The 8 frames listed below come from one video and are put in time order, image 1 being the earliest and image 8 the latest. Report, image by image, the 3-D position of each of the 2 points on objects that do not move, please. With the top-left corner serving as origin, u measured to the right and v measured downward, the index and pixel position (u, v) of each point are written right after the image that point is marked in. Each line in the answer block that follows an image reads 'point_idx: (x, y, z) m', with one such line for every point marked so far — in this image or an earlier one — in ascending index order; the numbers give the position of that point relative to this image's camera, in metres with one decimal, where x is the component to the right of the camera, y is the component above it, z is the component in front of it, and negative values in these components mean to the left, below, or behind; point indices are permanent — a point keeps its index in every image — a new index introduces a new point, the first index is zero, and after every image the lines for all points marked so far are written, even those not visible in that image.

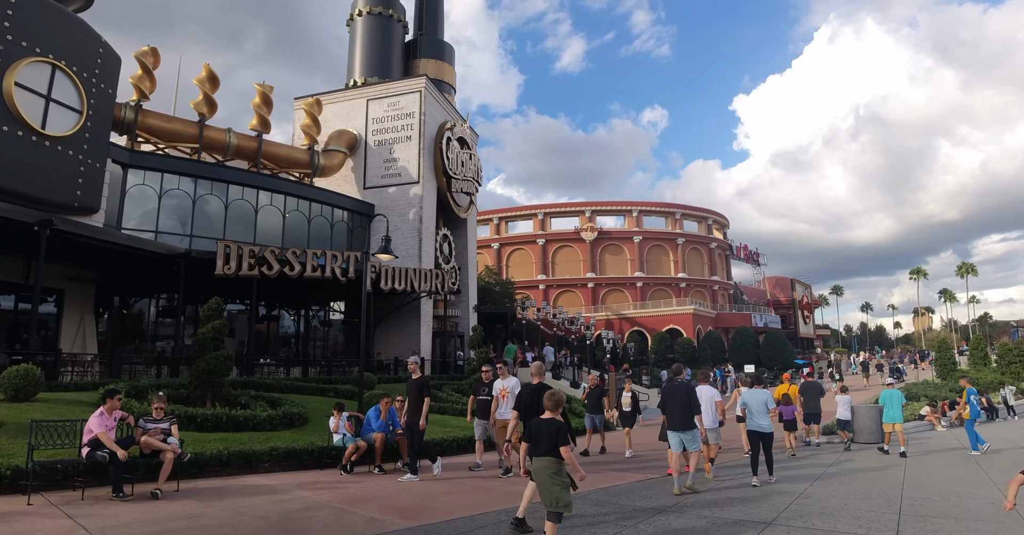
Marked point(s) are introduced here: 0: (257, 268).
0: (-8.0, 0.0, +18.8) m
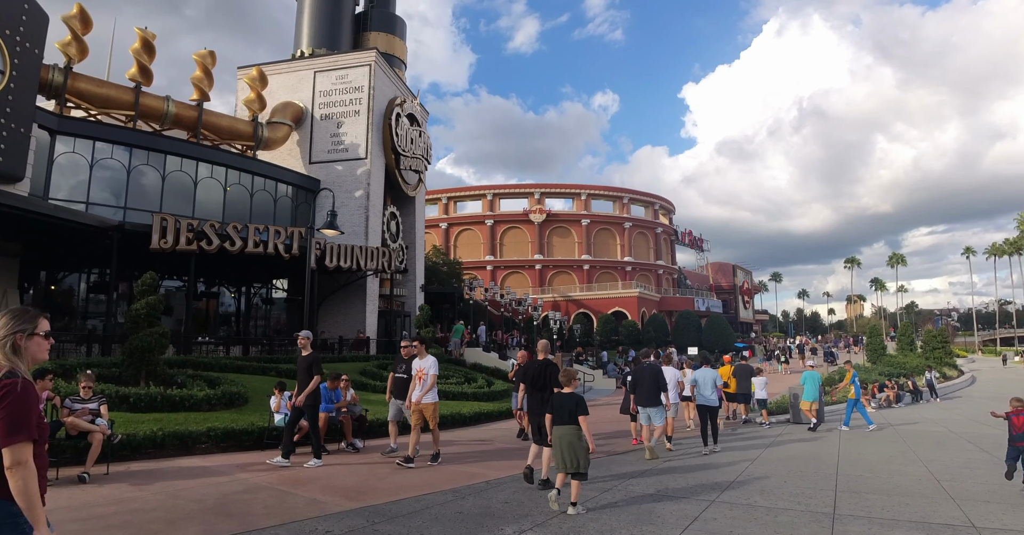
0: (-9.4, +0.7, +18.0) m
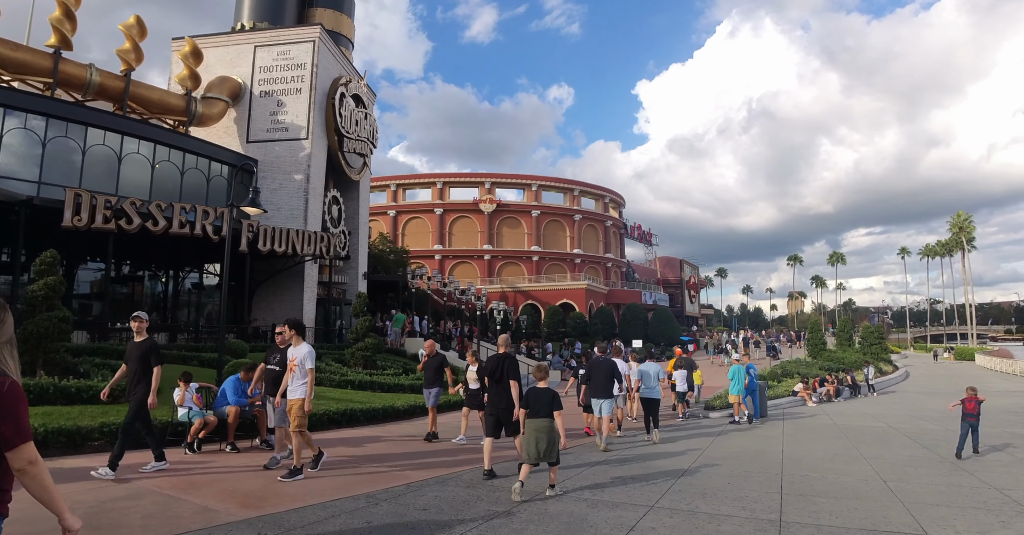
0: (-11.0, +1.3, +16.6) m
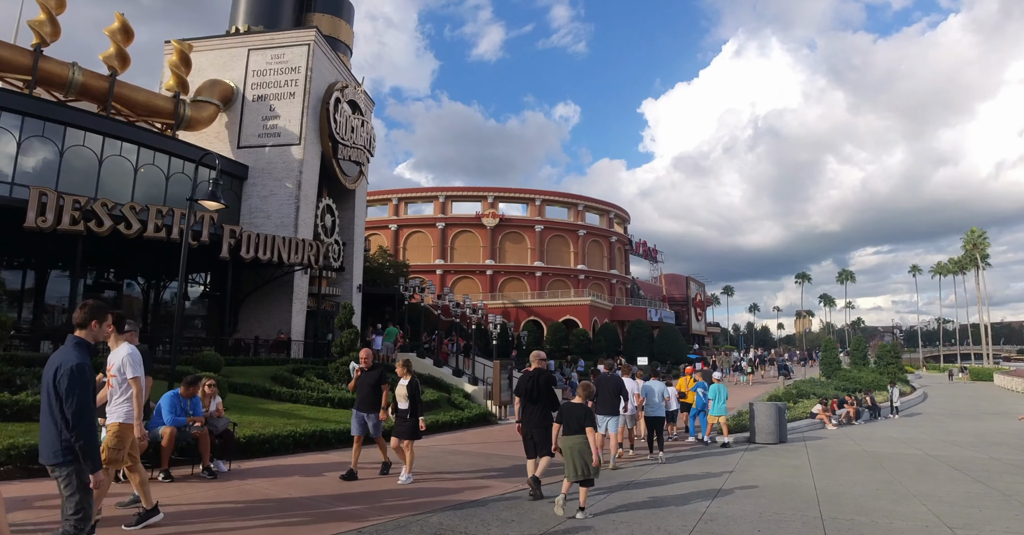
0: (-11.1, +1.2, +15.5) m
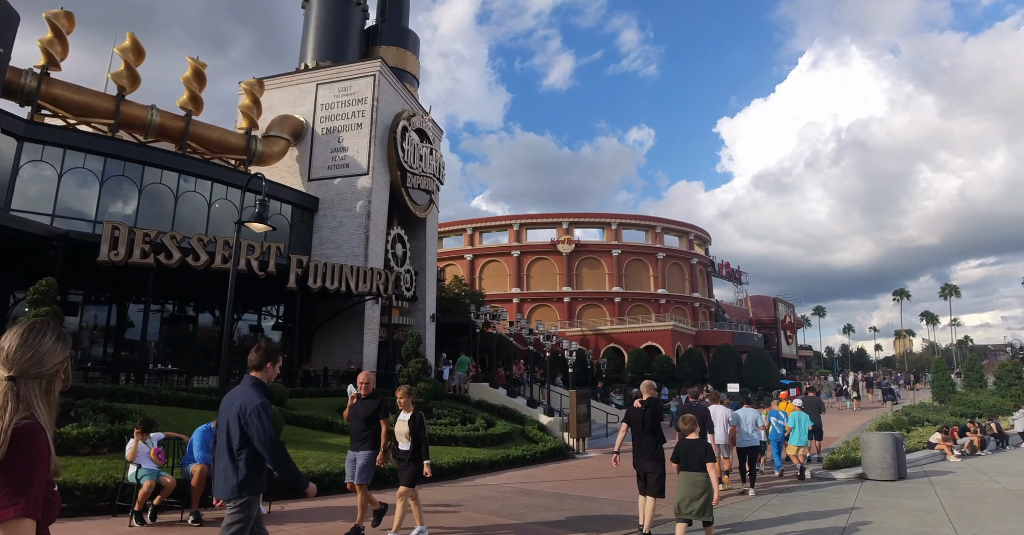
0: (-9.4, +0.3, +15.7) m
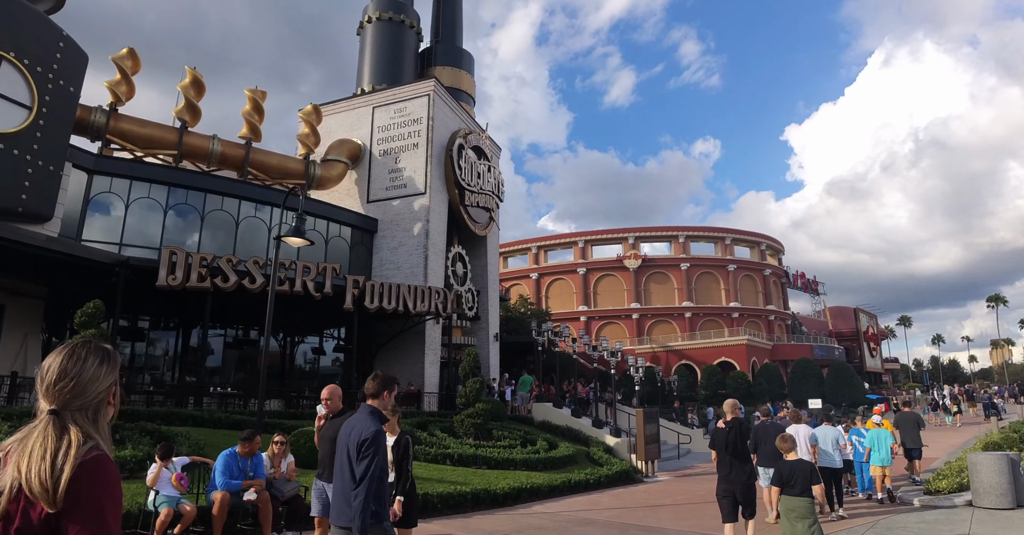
0: (-7.9, -0.3, +15.7) m
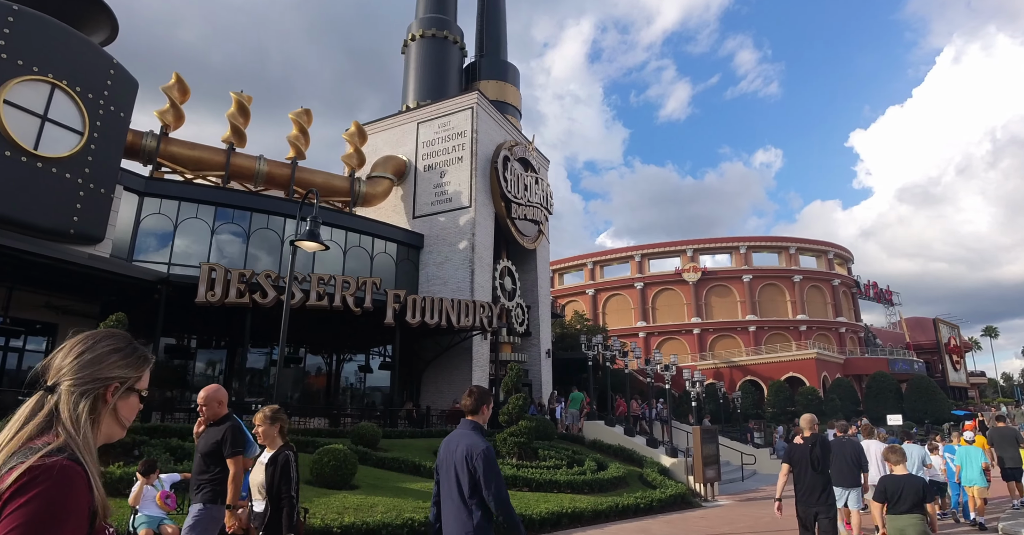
0: (-6.9, -0.7, +15.6) m
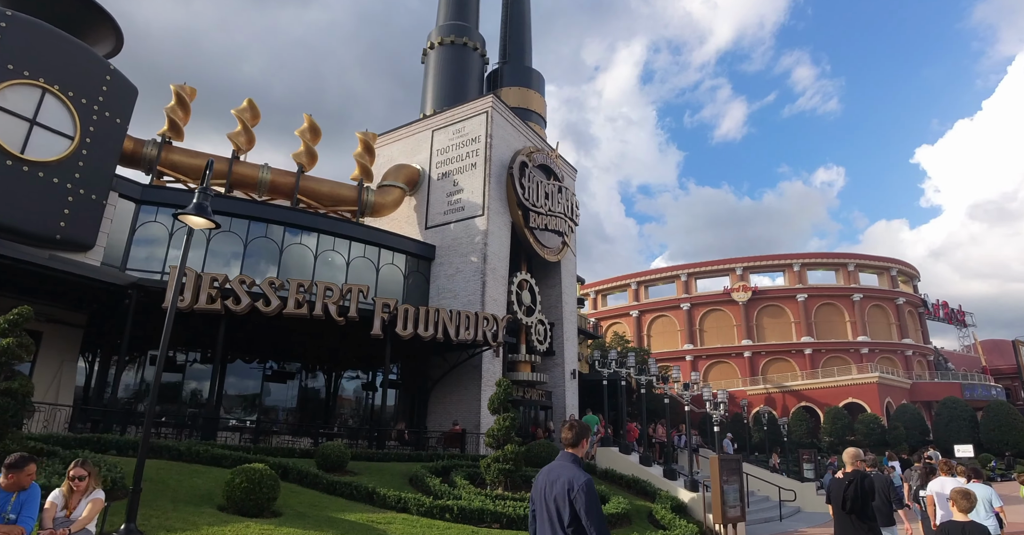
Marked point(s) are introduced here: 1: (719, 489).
0: (-7.0, -0.8, +14.5) m
1: (+4.3, -4.6, +12.6) m
